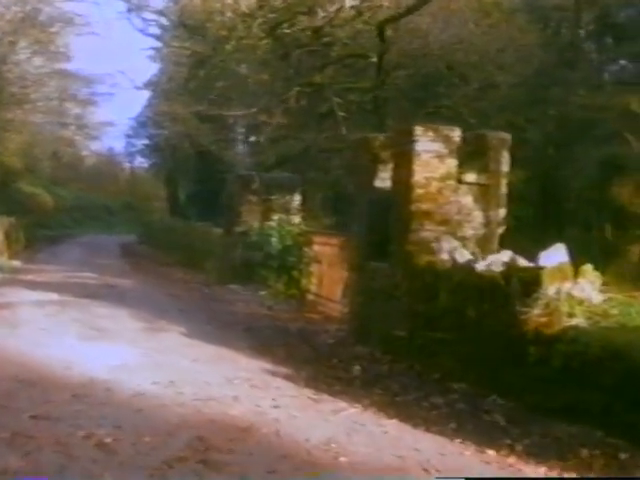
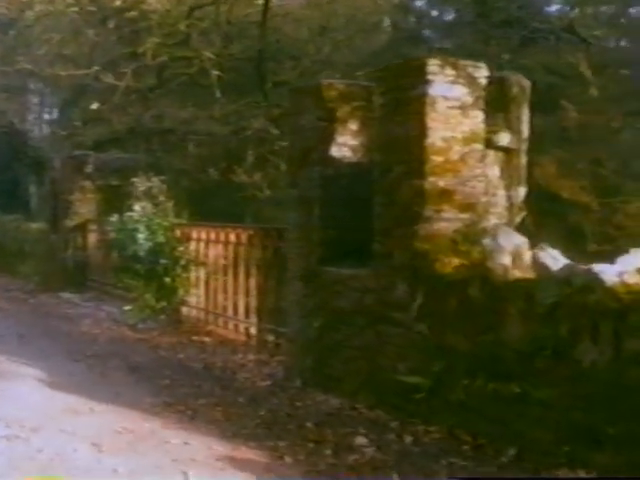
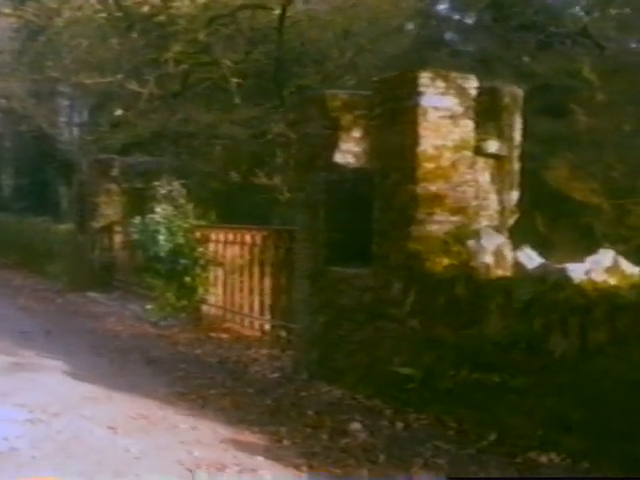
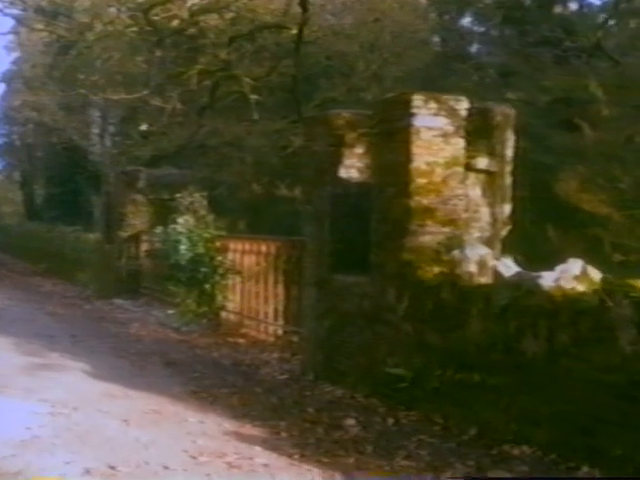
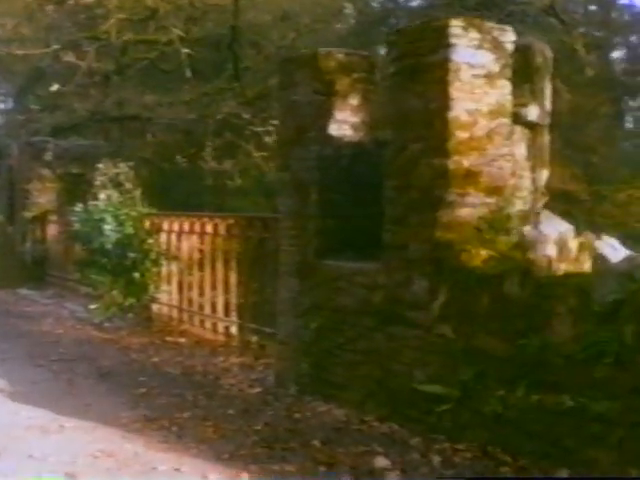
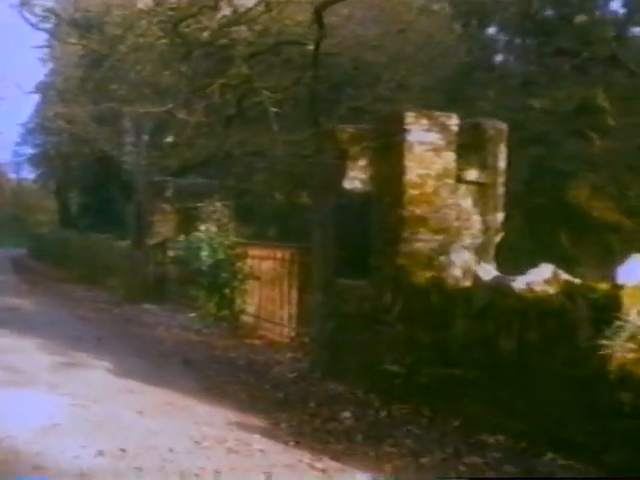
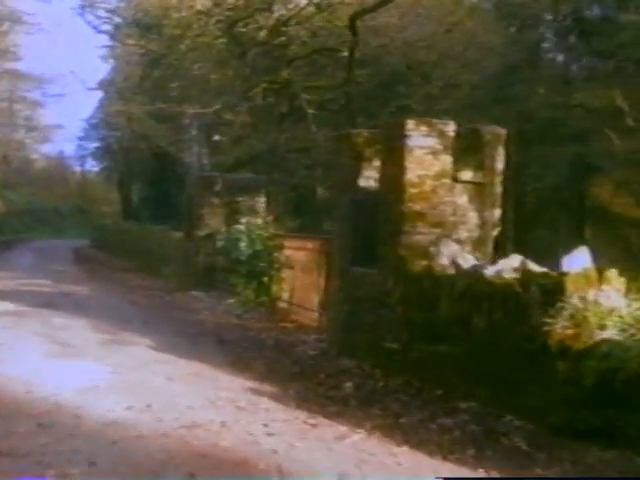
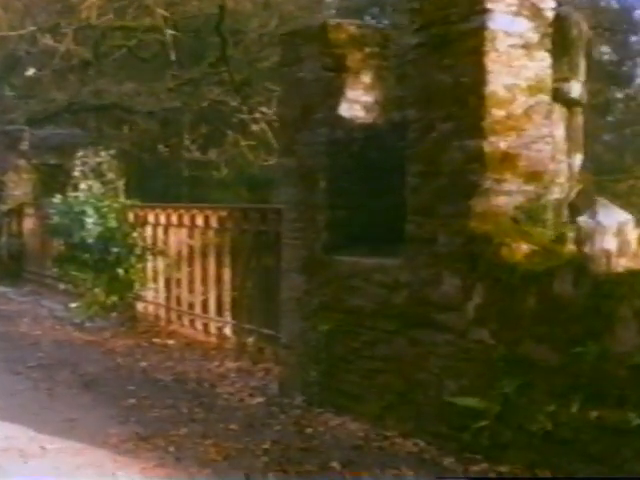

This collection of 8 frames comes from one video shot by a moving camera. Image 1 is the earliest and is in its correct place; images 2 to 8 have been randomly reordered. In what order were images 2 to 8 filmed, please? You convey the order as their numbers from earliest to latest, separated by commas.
7, 6, 4, 3, 2, 5, 8
